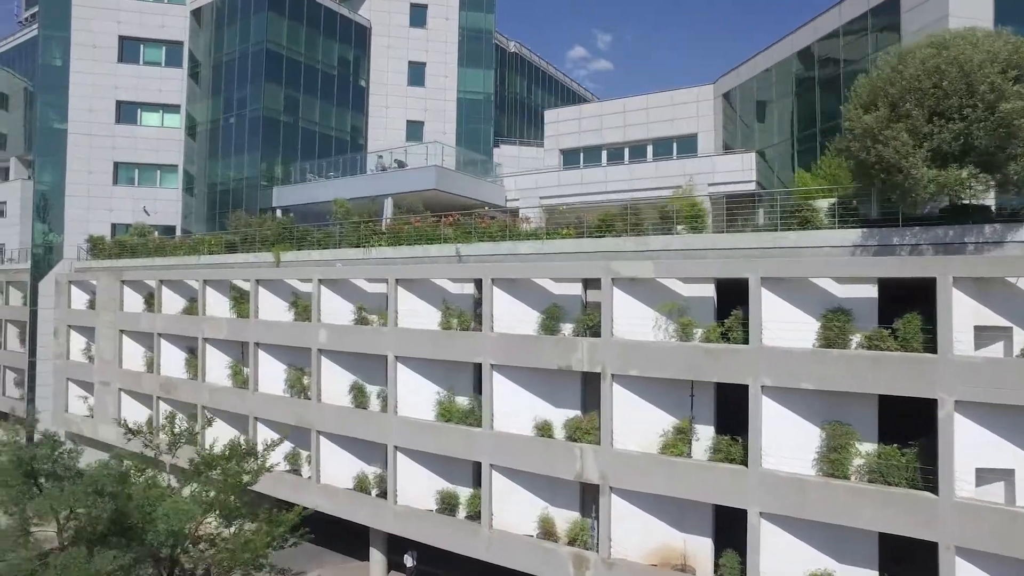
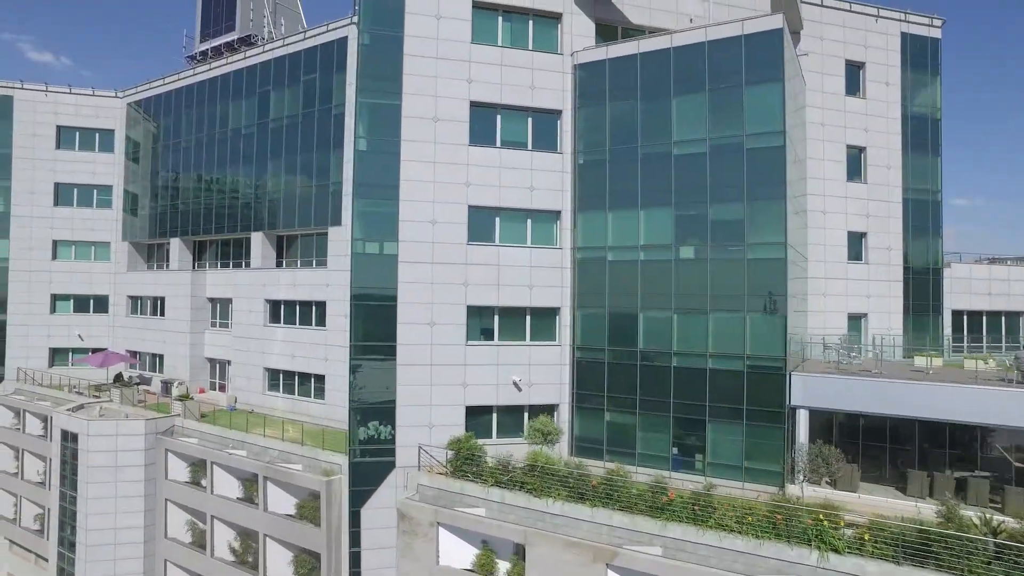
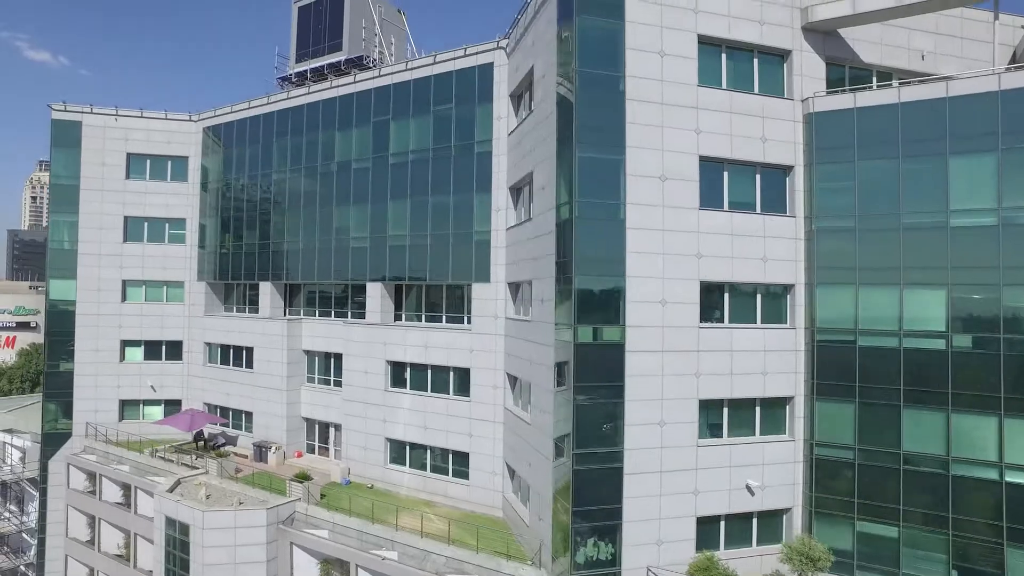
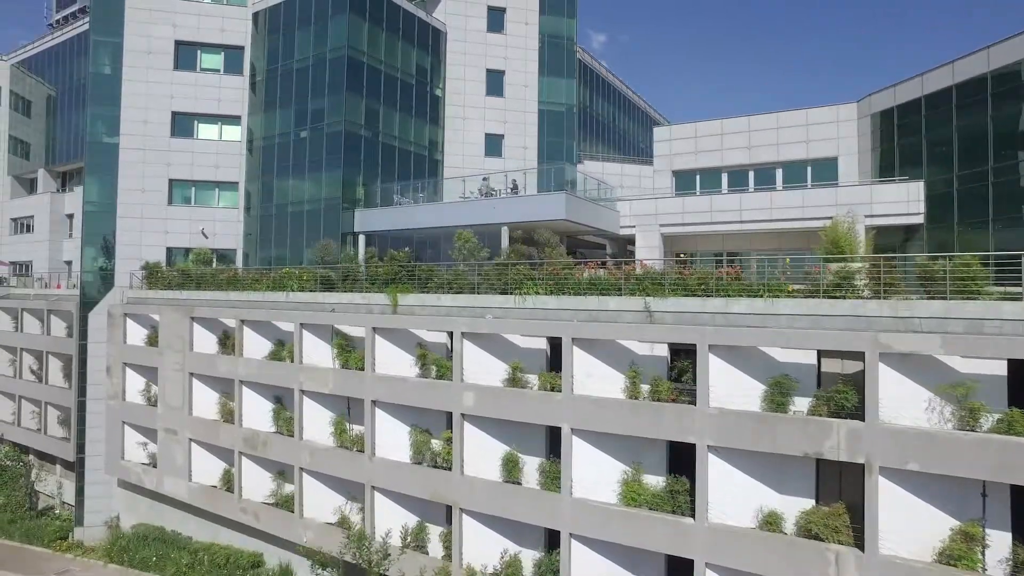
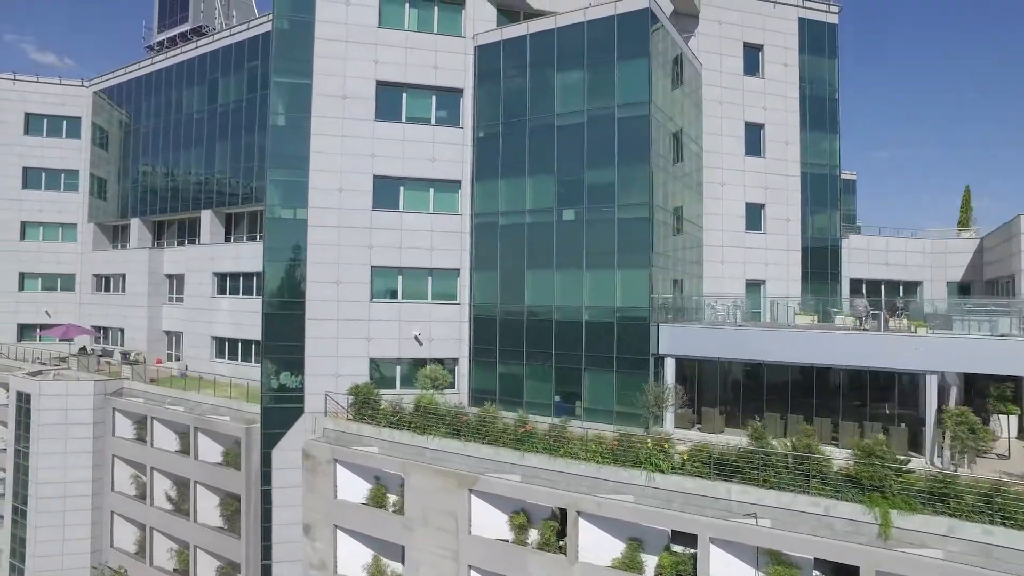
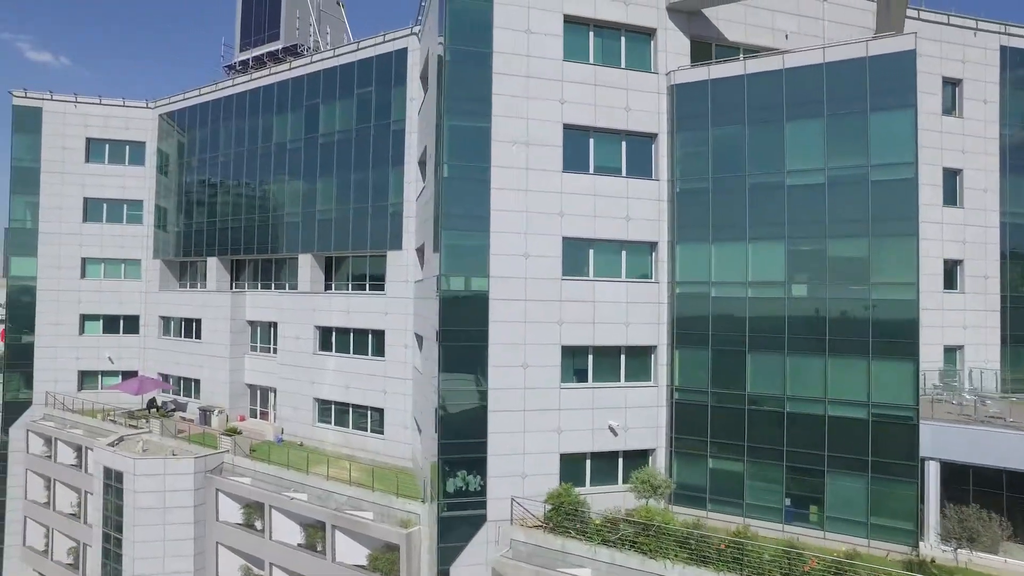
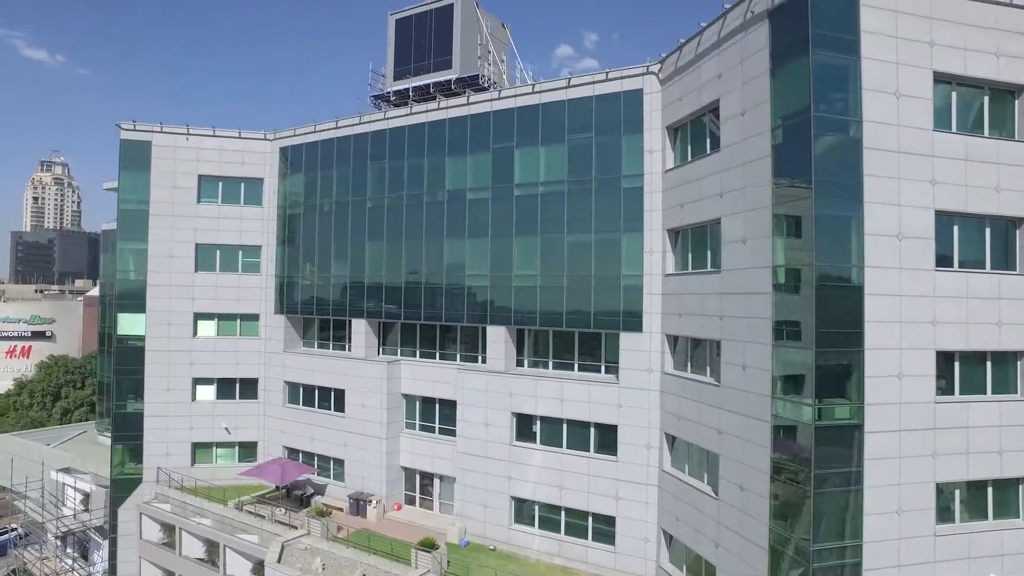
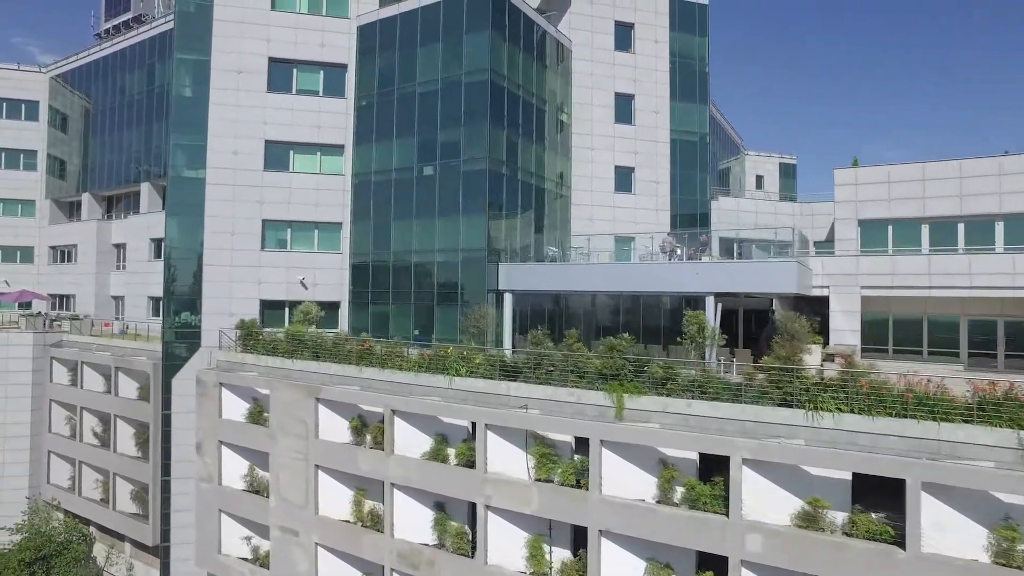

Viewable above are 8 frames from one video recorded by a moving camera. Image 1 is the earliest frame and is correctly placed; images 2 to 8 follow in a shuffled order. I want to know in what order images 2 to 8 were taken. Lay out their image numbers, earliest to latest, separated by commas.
4, 8, 5, 2, 6, 3, 7
